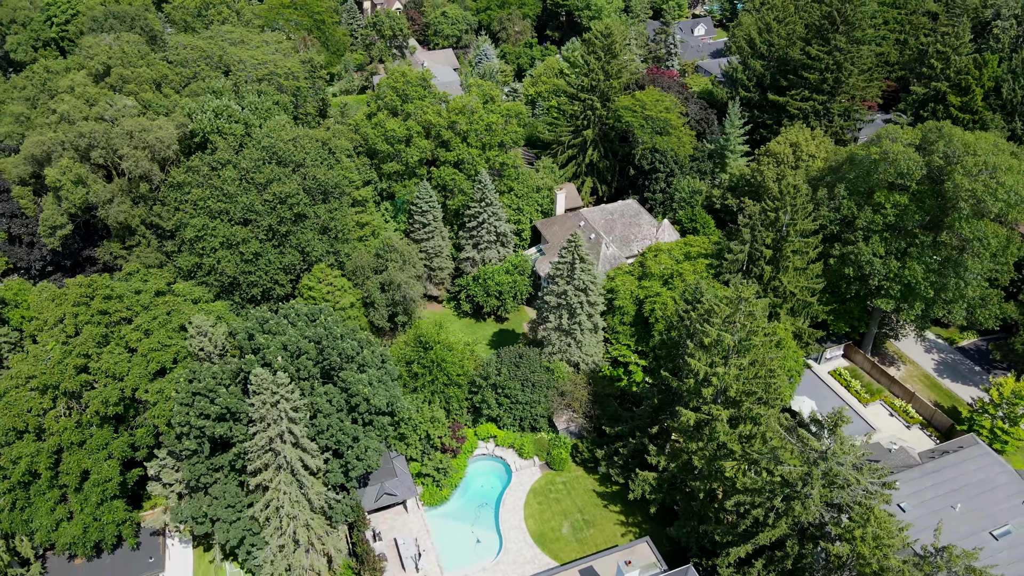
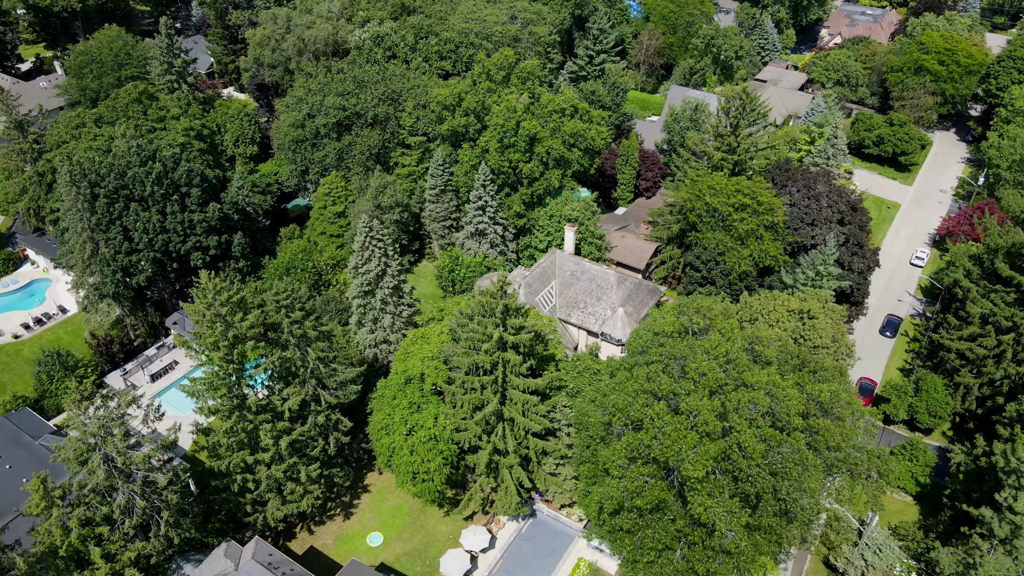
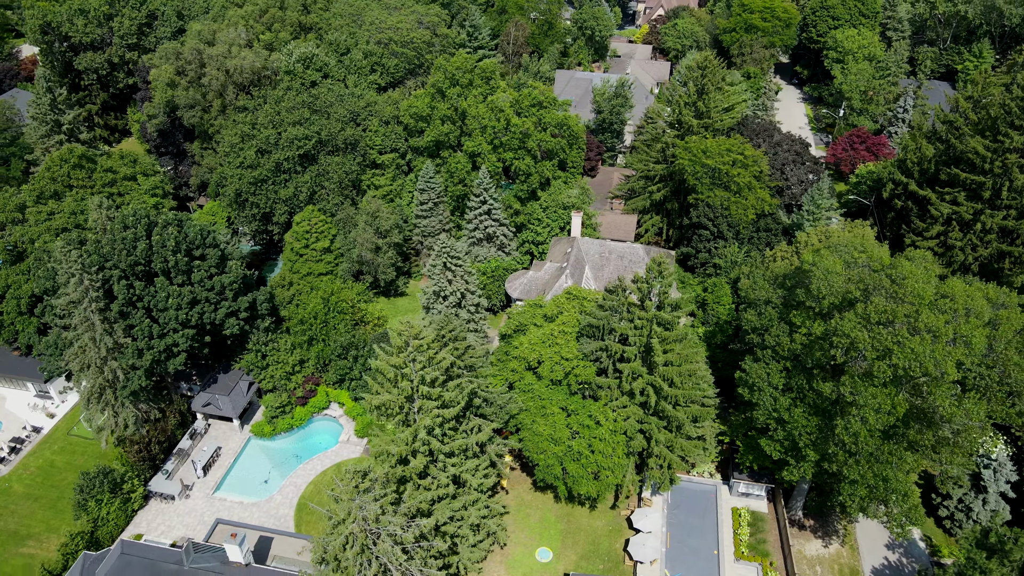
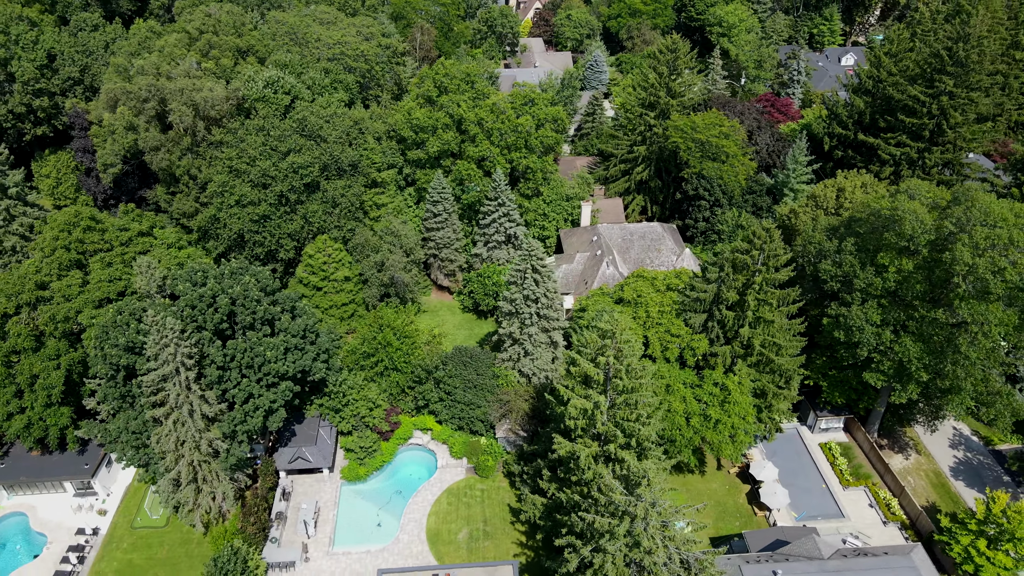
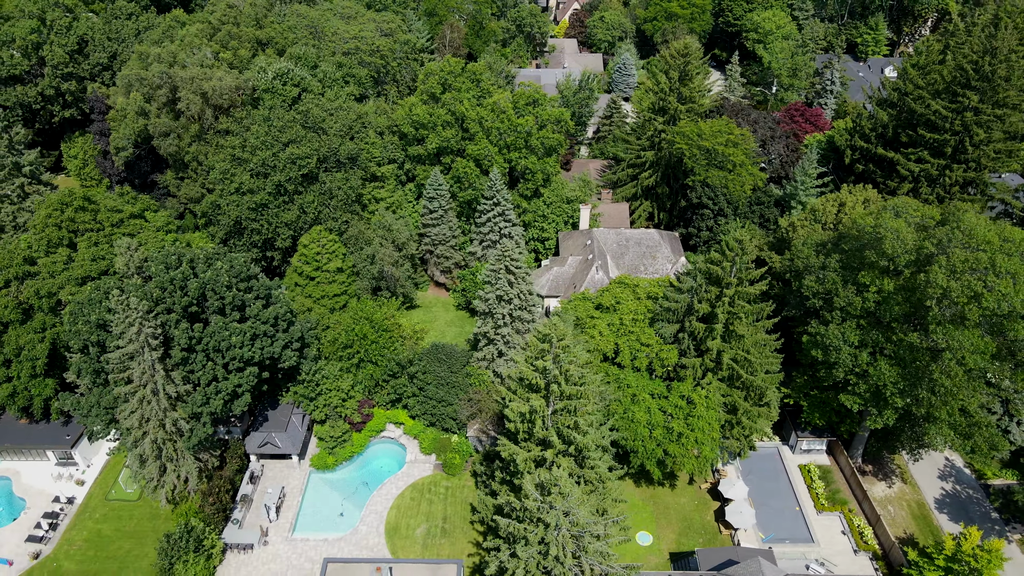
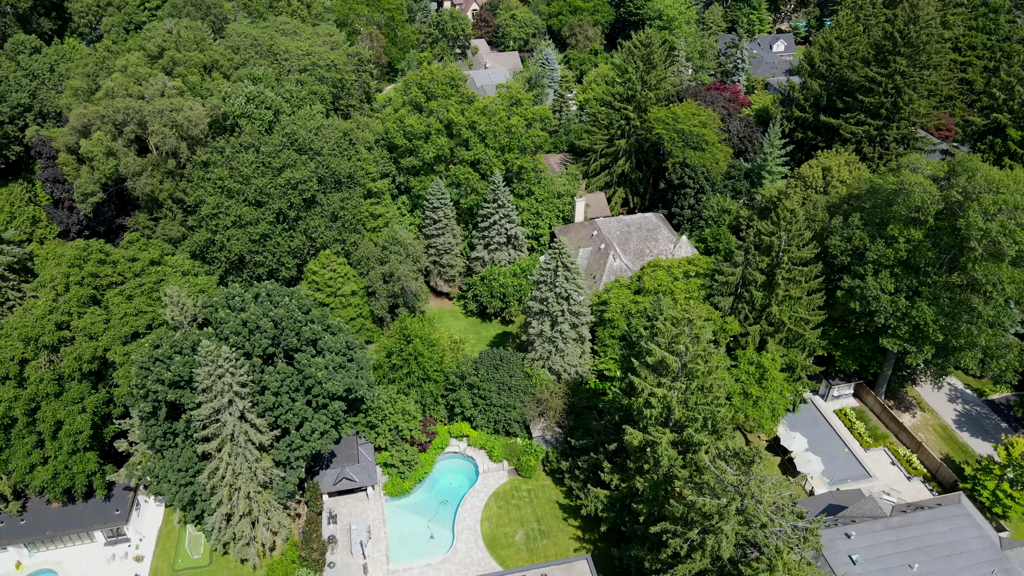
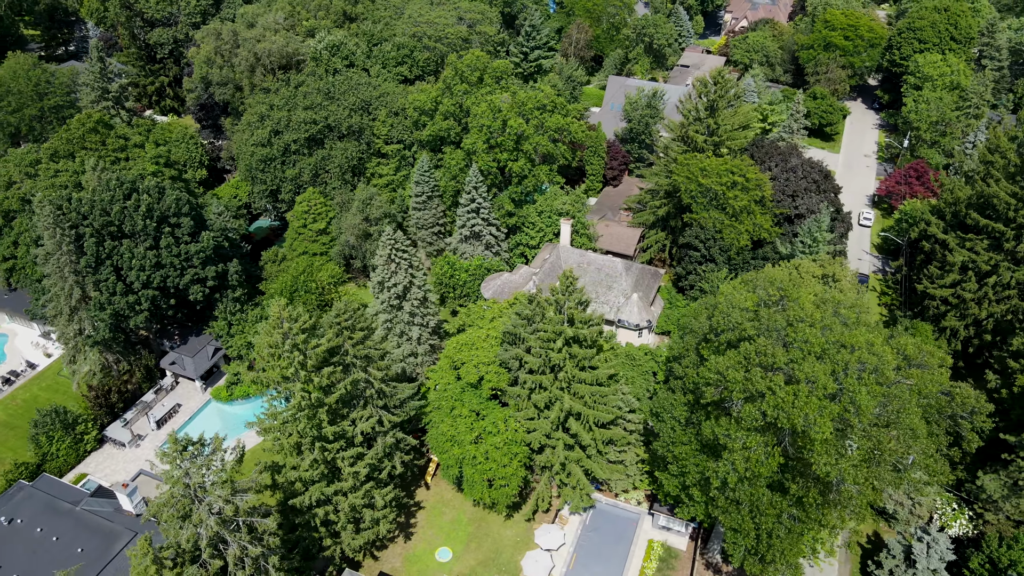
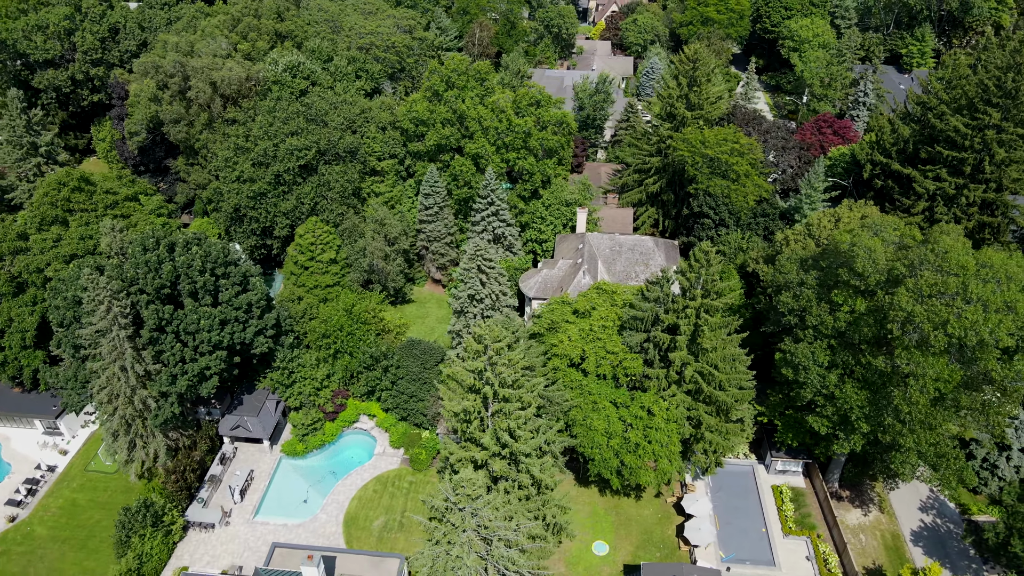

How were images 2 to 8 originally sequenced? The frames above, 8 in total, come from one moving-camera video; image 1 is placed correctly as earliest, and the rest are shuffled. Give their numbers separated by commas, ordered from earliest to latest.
6, 4, 5, 8, 3, 7, 2
